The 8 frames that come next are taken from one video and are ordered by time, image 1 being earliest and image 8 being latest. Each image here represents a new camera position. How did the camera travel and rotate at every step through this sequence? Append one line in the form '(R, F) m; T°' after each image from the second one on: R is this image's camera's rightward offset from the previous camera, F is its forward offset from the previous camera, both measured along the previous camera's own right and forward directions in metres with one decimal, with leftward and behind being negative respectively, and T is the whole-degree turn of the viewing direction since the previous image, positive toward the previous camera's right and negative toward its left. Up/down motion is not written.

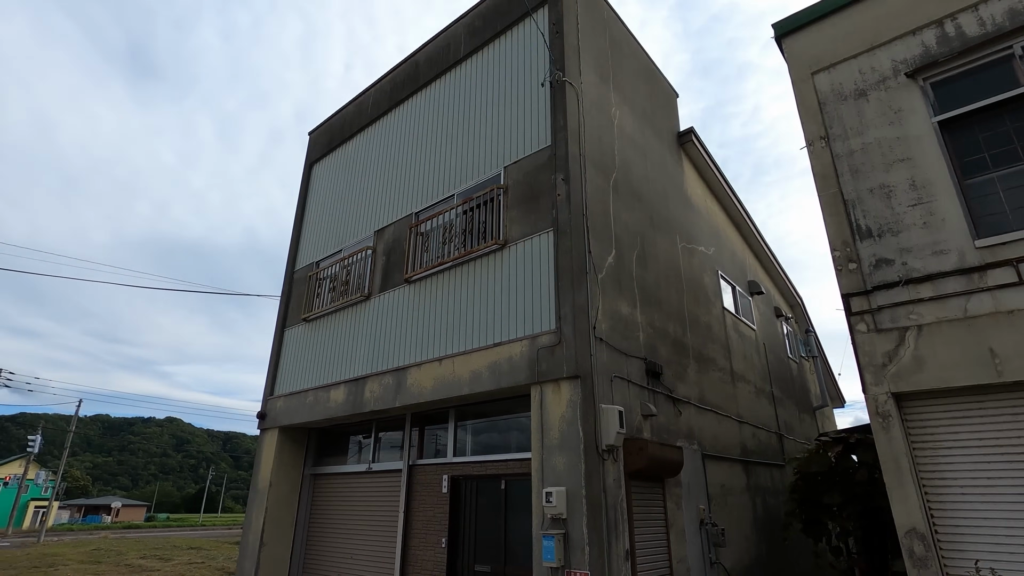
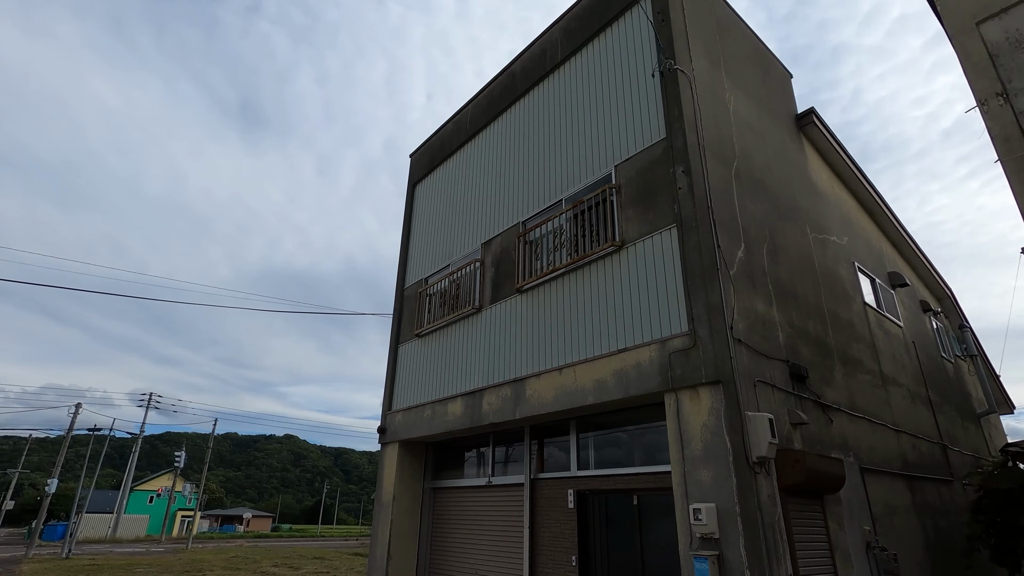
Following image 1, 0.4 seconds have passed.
(-0.3, +0.2) m; -9°
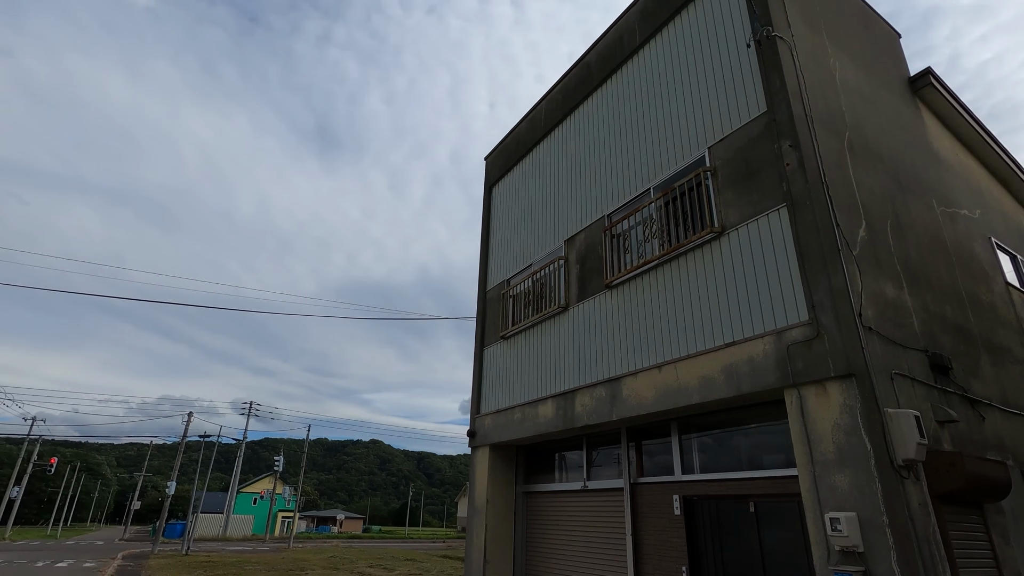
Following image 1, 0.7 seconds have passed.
(-0.2, +0.2) m; -8°
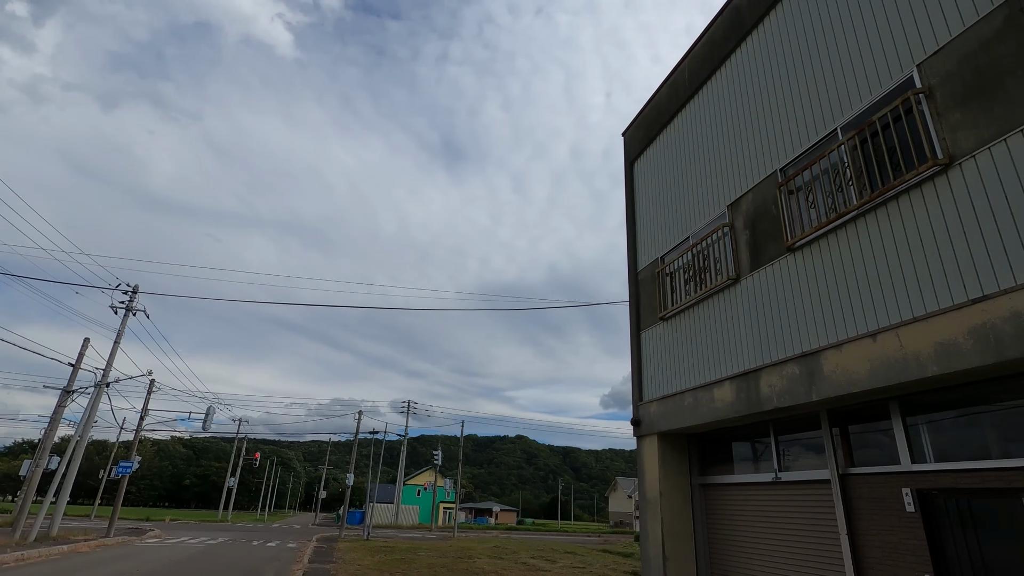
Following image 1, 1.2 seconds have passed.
(-0.3, +0.3) m; -14°
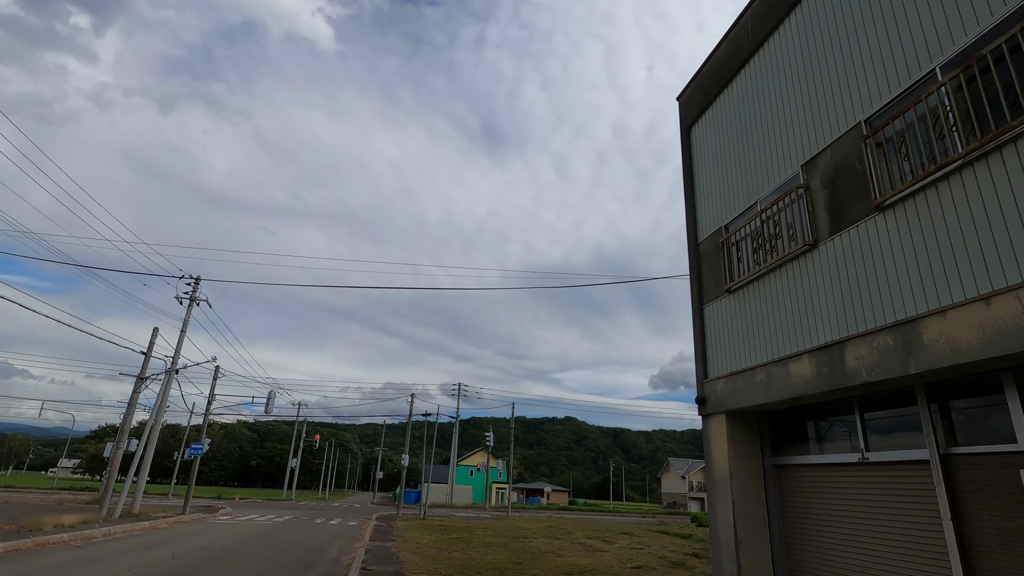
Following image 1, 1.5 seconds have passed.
(-0.1, +0.3) m; -5°
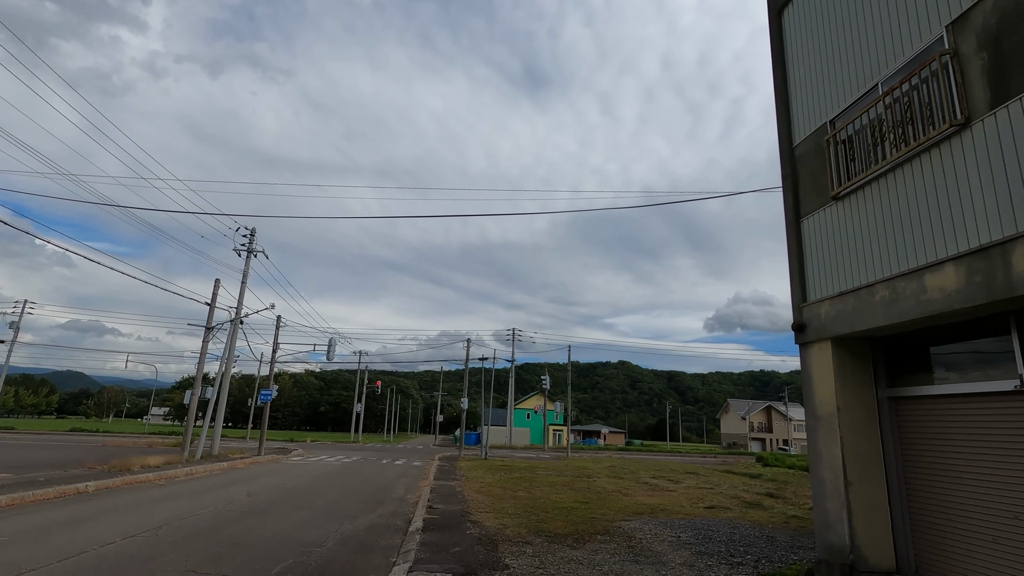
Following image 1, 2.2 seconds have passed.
(-0.2, +0.8) m; -5°
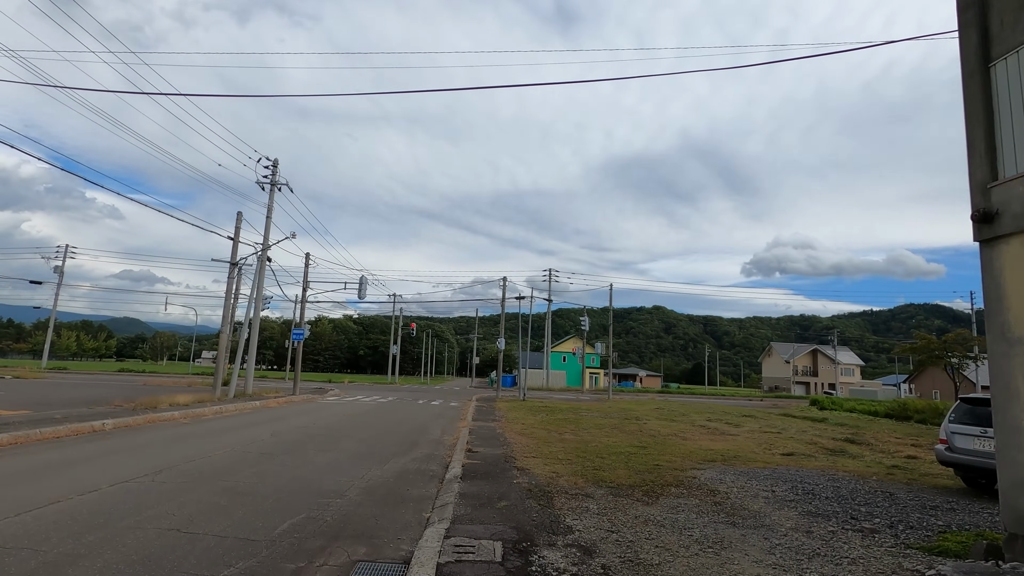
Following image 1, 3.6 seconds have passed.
(-0.3, +1.9) m; -4°
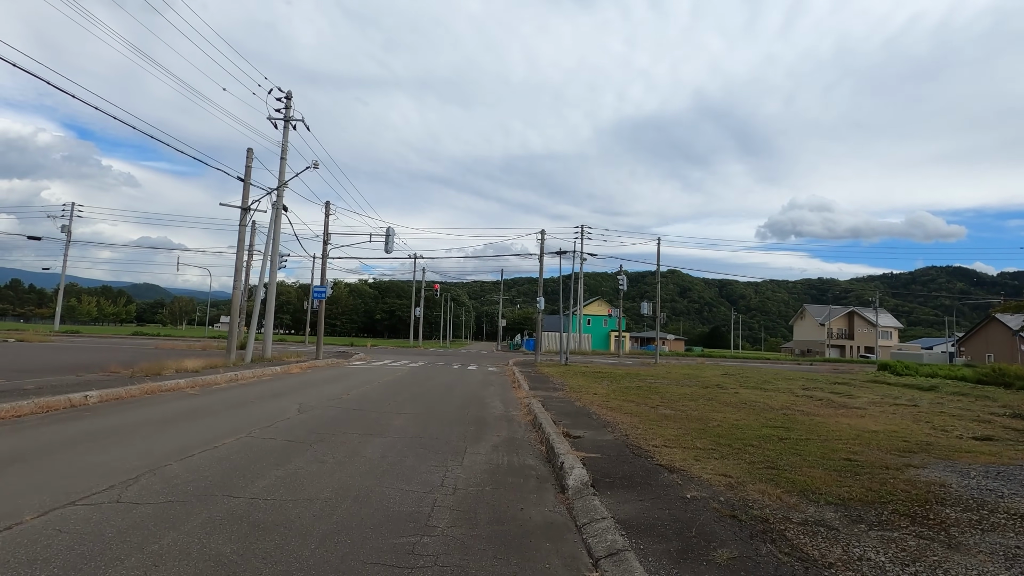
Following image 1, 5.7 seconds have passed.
(-1.5, +3.1) m; -1°
